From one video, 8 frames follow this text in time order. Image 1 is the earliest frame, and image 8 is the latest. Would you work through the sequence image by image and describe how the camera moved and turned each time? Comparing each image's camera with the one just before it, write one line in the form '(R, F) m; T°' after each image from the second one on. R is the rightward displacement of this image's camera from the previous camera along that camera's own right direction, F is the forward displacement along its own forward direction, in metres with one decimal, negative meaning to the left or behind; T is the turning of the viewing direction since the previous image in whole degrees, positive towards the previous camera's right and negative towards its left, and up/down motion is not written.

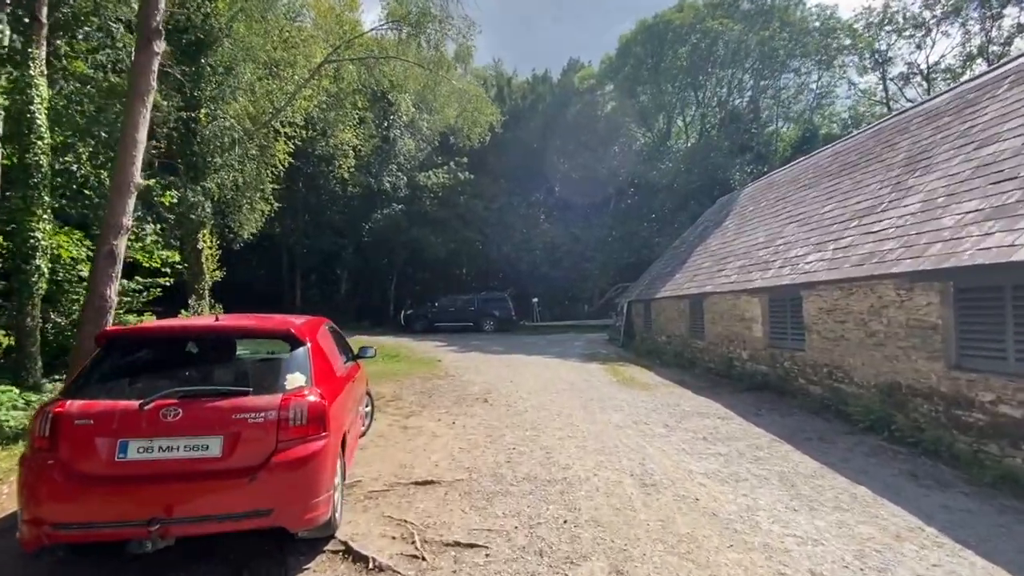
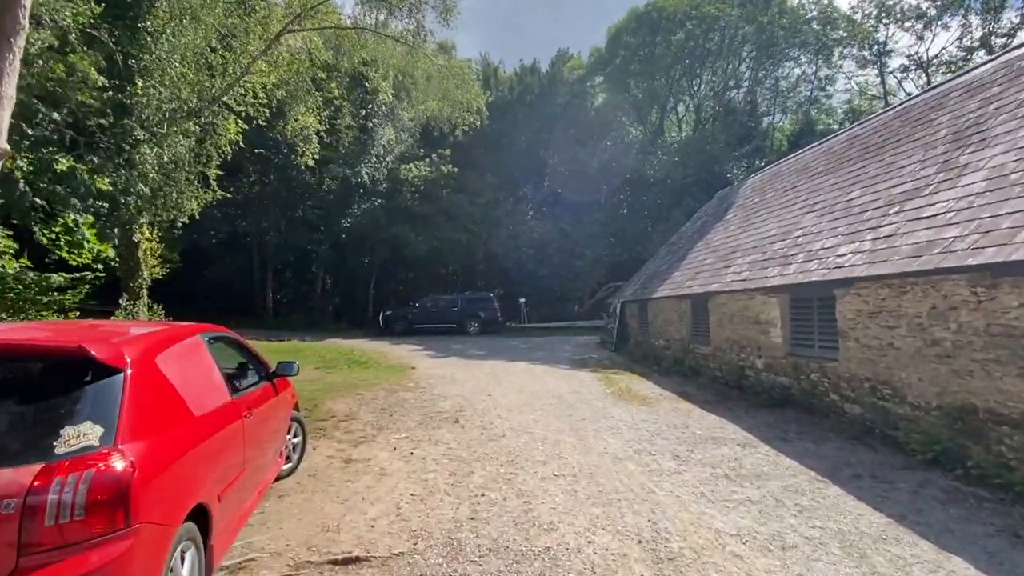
(+0.2, +1.6) m; +1°
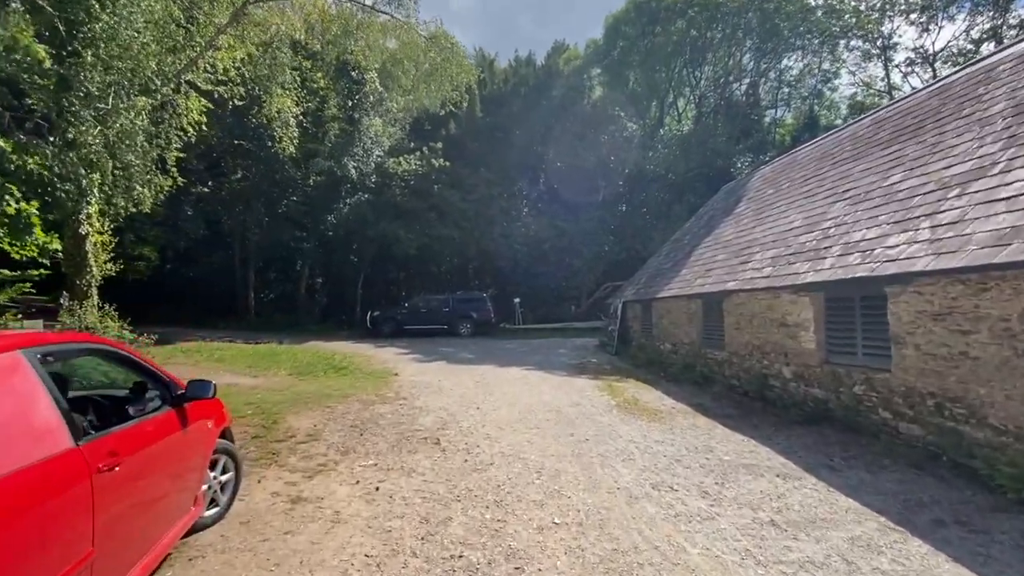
(+0.1, +1.2) m; +1°
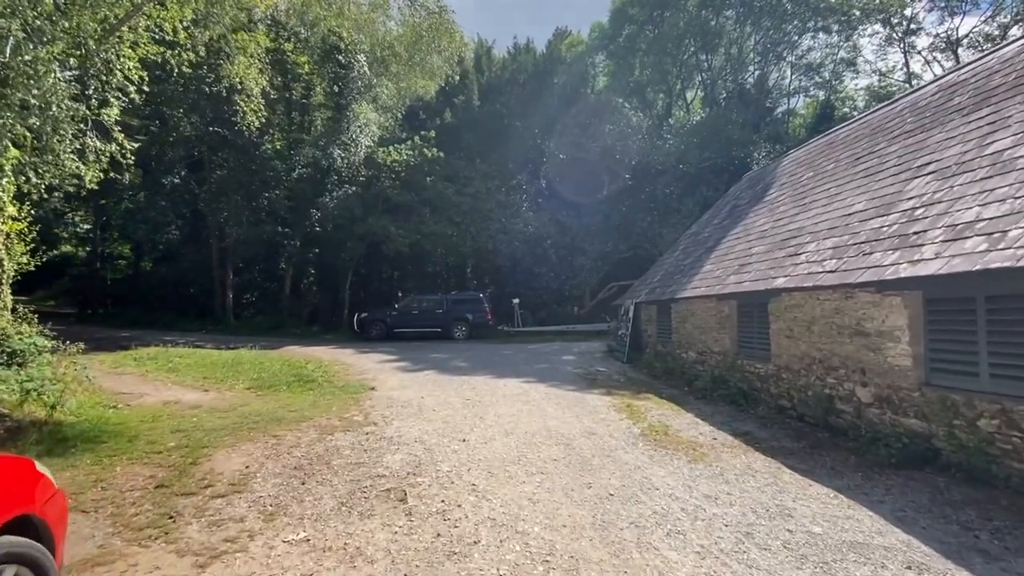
(0.0, +1.9) m; 0°
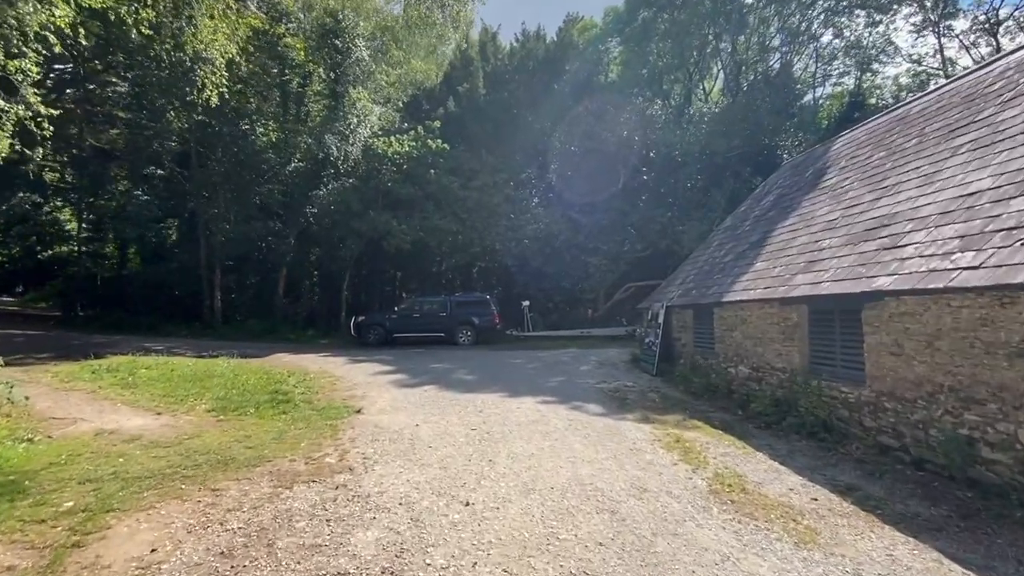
(-0.1, +1.9) m; -1°
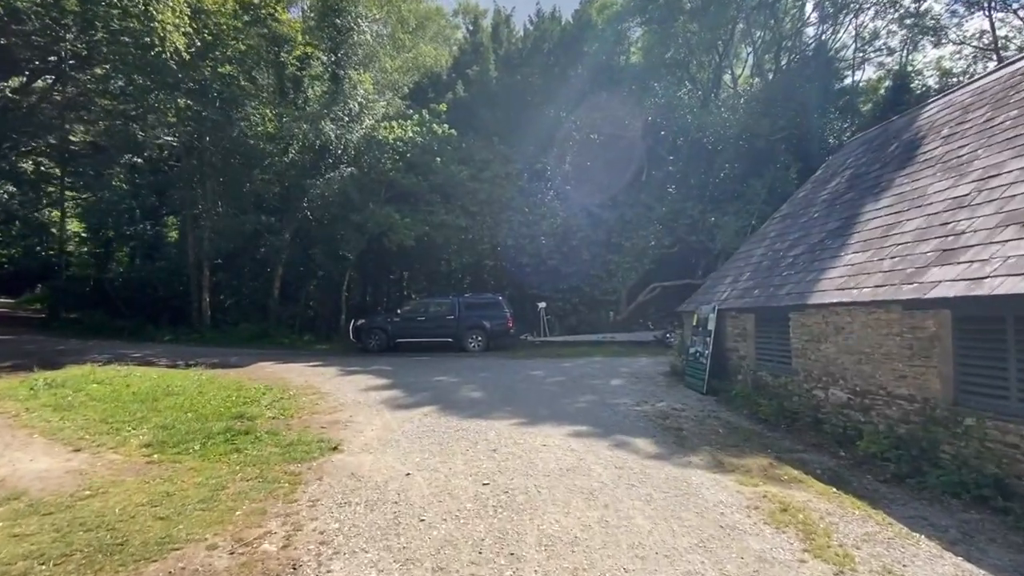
(-0.2, +2.1) m; -1°
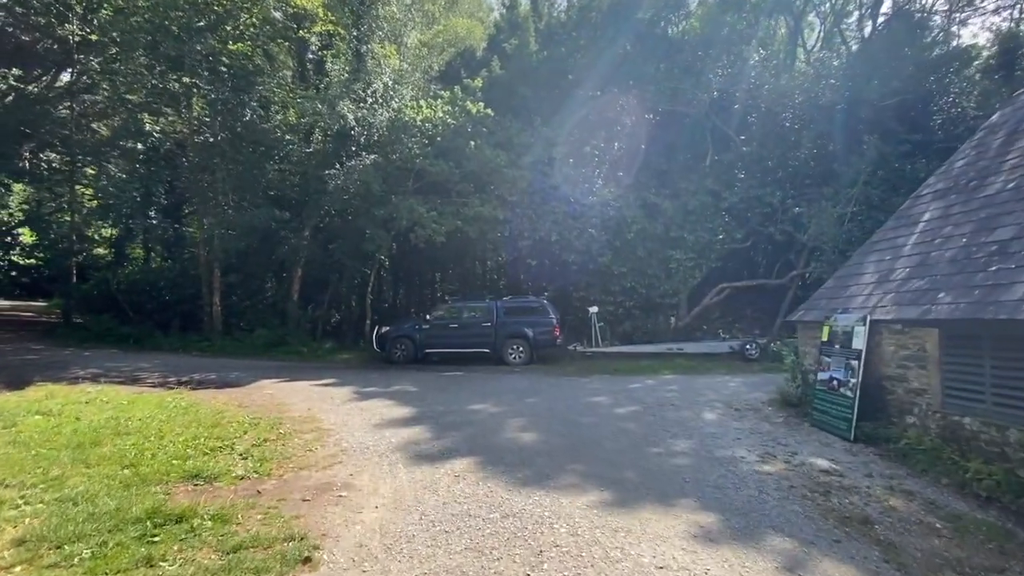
(-0.4, +2.8) m; -4°
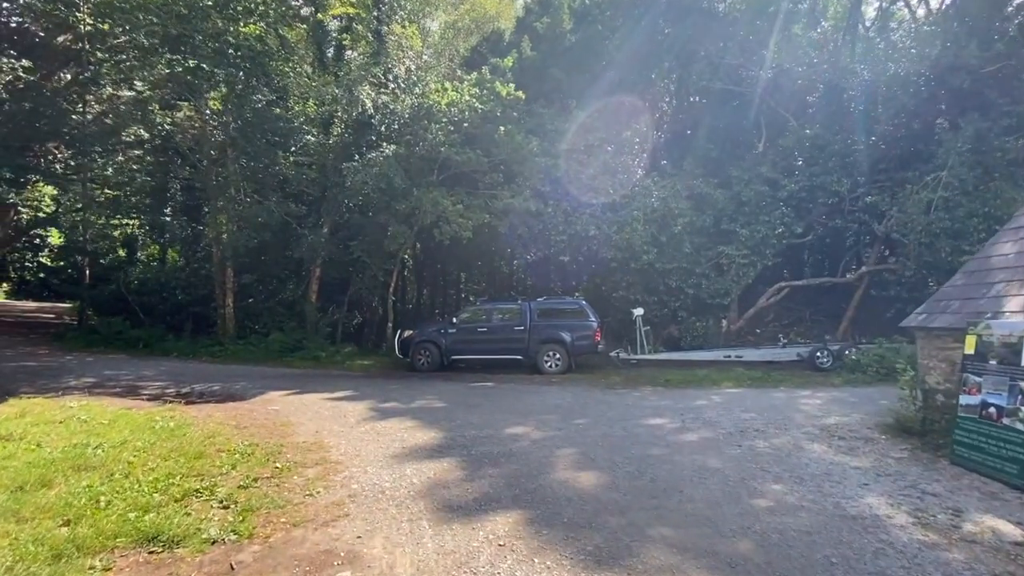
(-0.3, +1.7) m; -2°
